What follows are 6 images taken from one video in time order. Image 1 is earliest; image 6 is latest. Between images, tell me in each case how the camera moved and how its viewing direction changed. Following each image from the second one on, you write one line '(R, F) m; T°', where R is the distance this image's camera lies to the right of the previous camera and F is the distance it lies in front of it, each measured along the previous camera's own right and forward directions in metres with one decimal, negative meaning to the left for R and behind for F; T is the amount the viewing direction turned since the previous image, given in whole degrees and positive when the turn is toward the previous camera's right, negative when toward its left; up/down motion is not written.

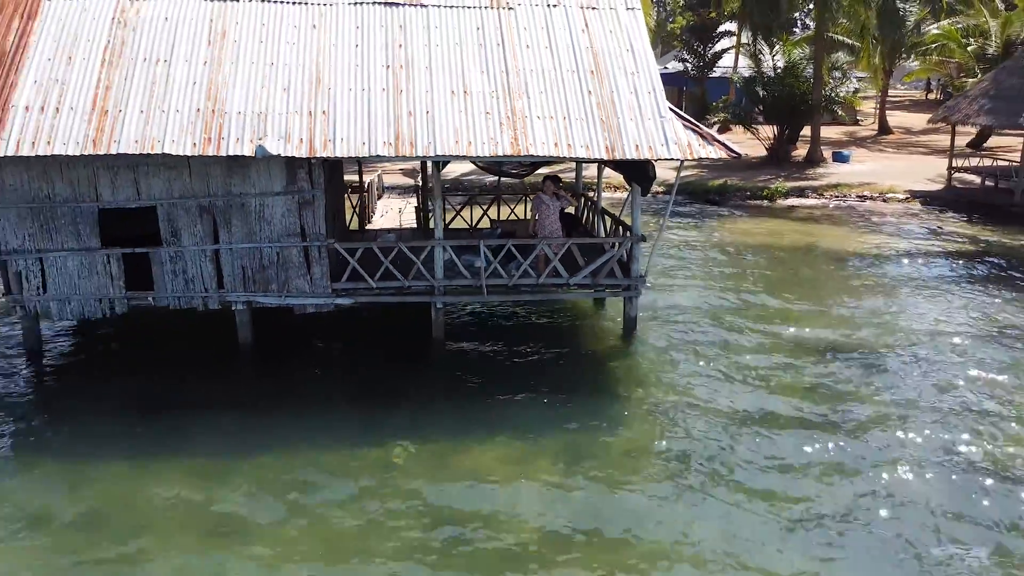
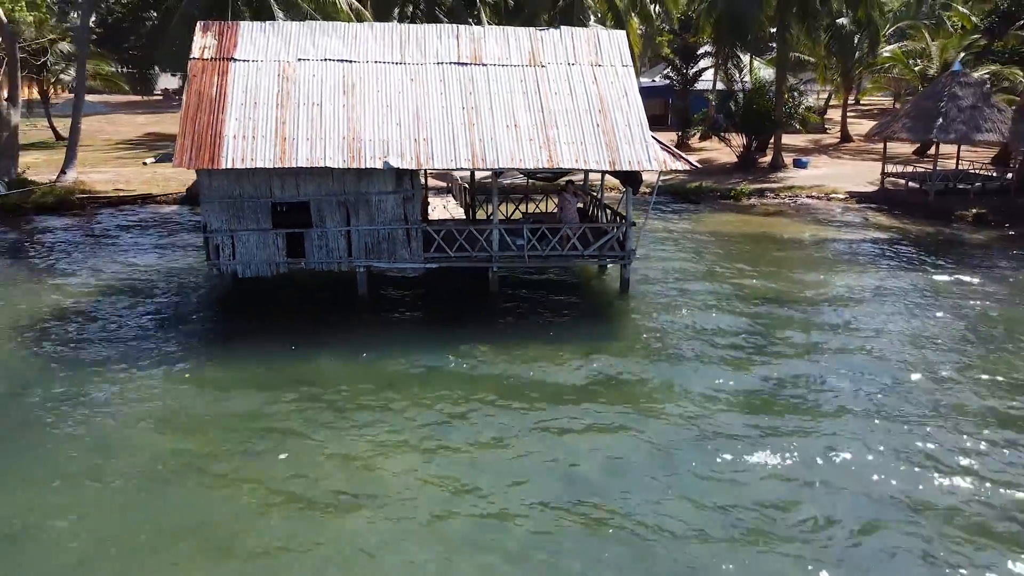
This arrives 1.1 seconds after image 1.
(-0.6, -4.7) m; +1°
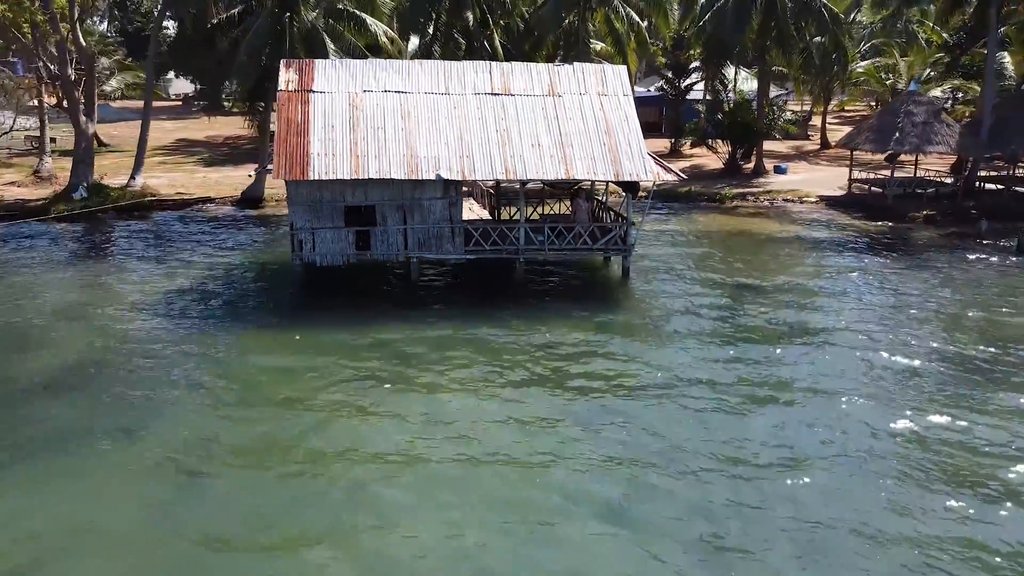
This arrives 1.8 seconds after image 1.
(-0.5, -3.6) m; 0°
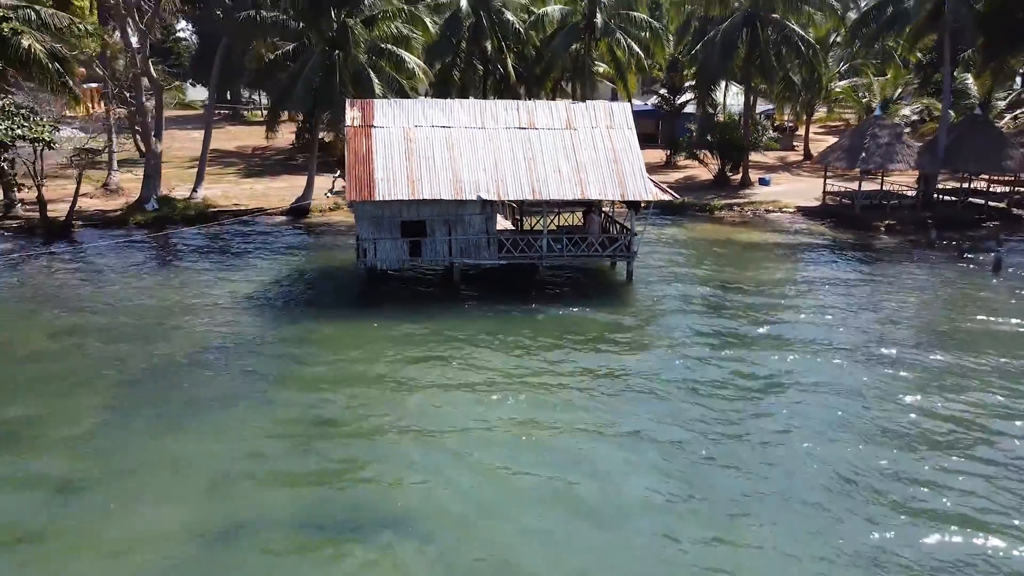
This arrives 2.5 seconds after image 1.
(-0.6, -4.0) m; 0°
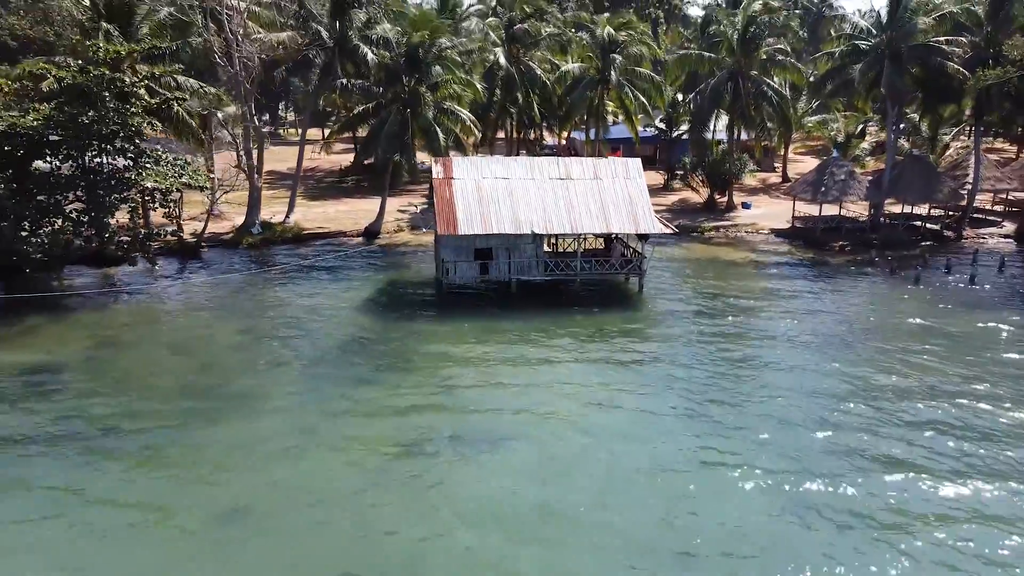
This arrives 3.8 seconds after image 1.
(-1.5, -7.9) m; 0°
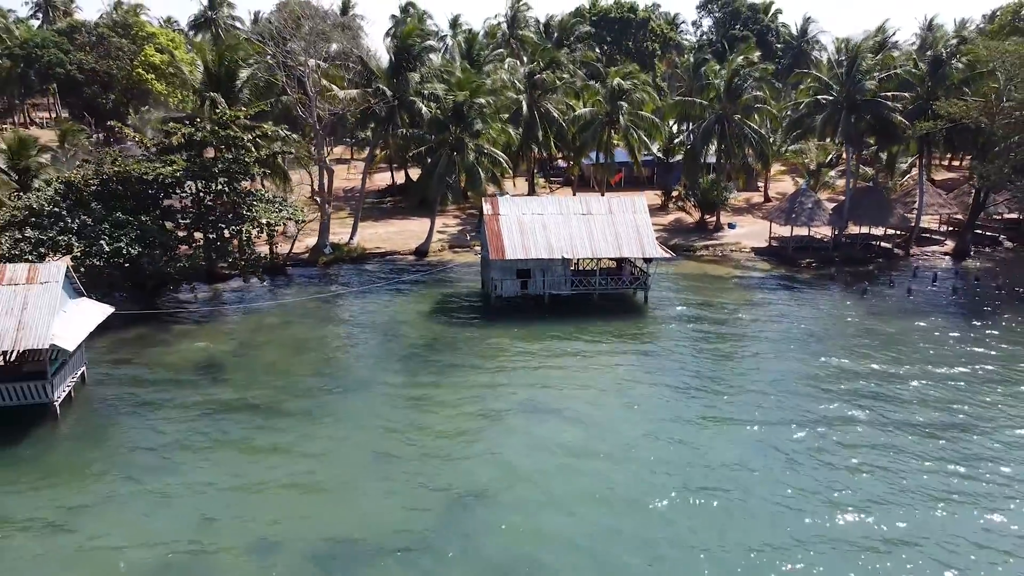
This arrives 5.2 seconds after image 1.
(-1.5, -8.3) m; 0°
